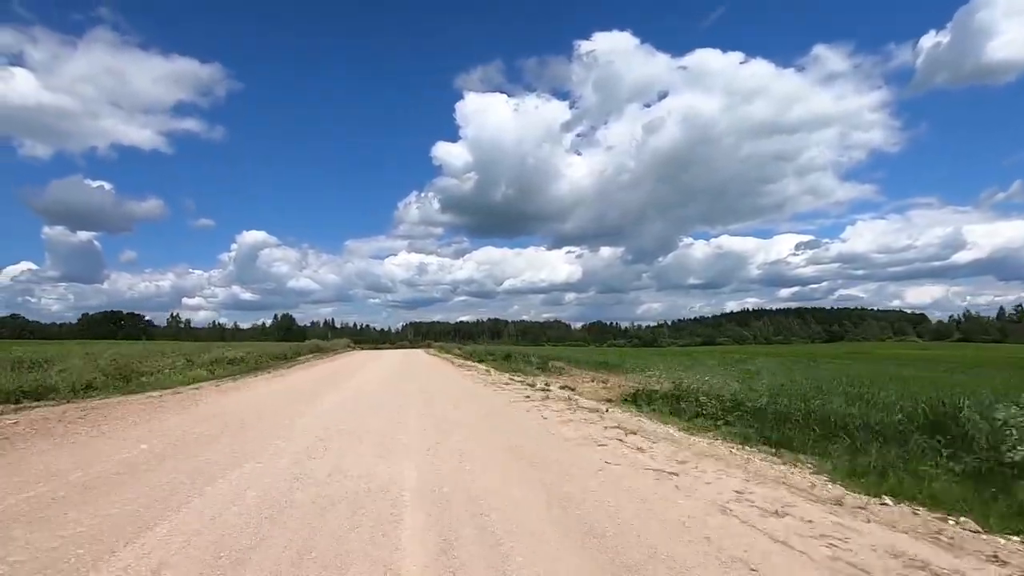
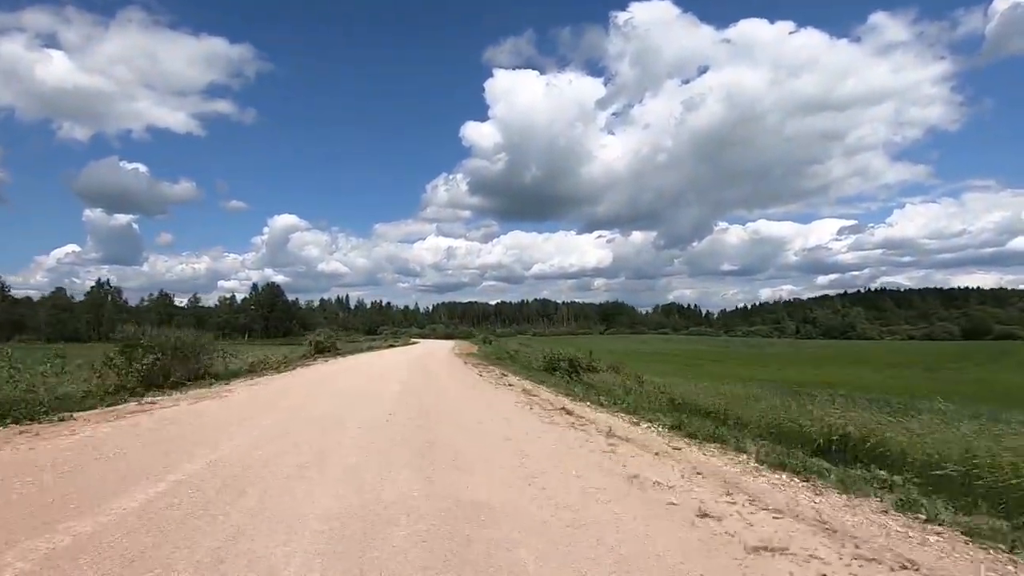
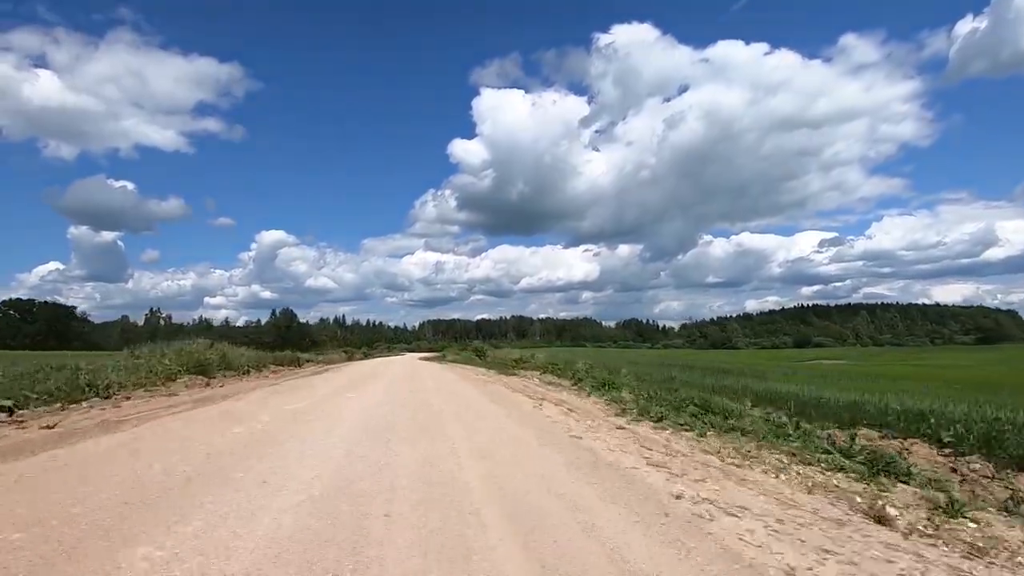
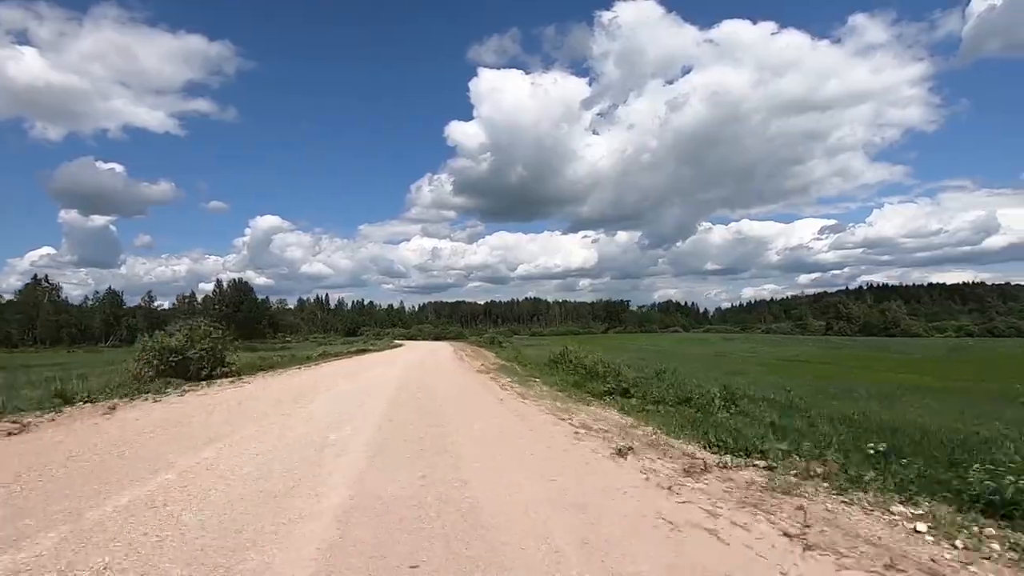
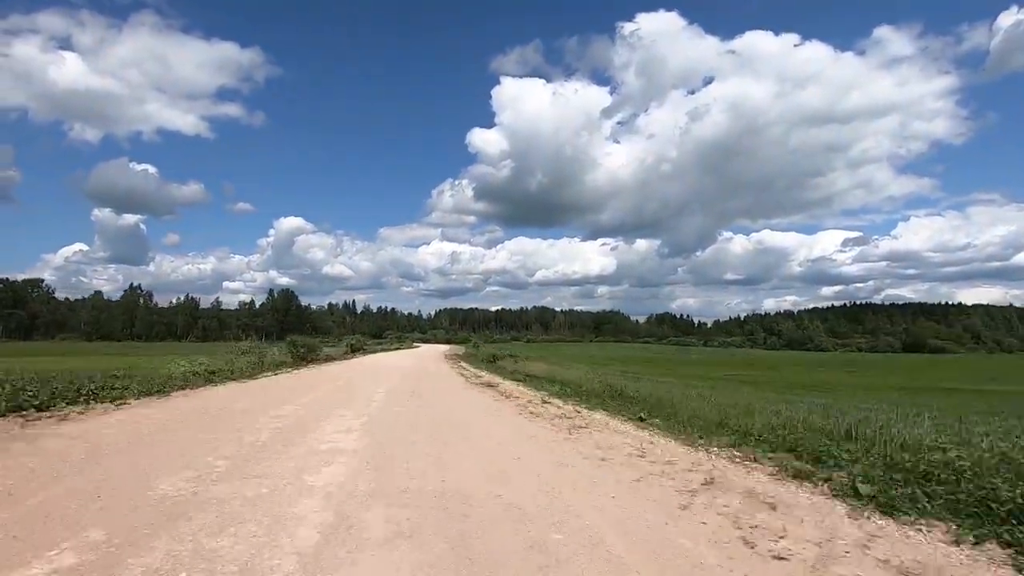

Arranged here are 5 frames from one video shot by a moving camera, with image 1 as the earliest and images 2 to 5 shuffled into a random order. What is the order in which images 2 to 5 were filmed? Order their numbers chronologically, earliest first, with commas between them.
3, 5, 2, 4
